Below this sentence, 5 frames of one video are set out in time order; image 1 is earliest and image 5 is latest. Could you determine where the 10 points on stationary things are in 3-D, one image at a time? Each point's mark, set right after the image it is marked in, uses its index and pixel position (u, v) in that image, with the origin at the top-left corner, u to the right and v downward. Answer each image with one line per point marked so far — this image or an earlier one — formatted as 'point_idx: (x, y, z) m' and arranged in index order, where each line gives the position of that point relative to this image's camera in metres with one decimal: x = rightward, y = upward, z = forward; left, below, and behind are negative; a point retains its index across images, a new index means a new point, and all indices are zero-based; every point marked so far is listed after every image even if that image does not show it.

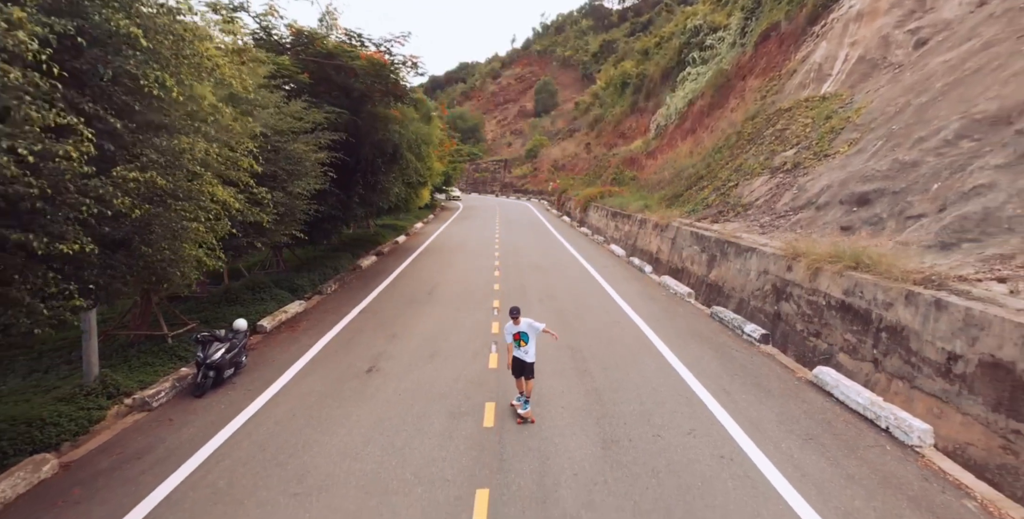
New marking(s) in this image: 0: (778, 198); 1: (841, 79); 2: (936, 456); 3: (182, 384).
0: (+7.6, +1.8, +13.2) m
1: (+11.8, +6.5, +16.6) m
2: (+4.7, -2.2, +5.6) m
3: (-4.8, -1.8, +6.9) m
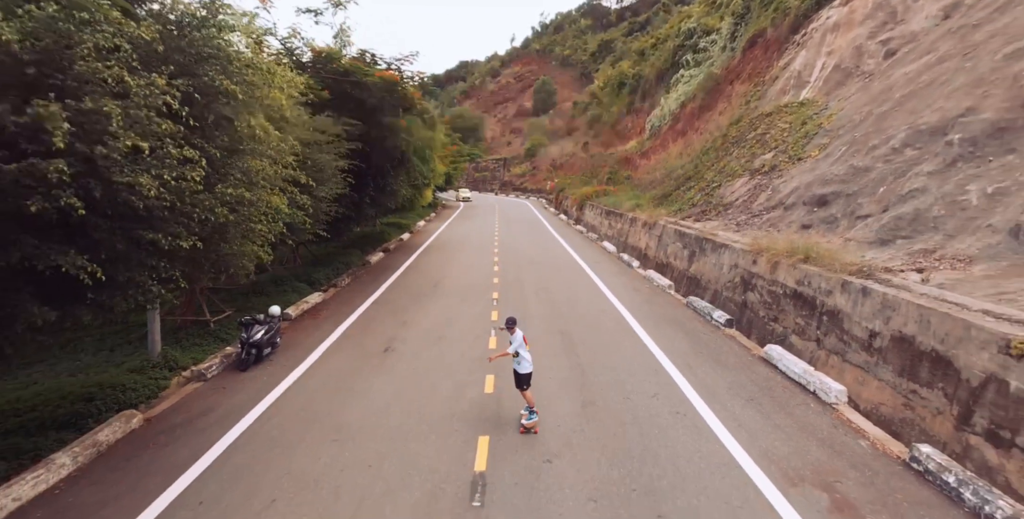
0: (+7.5, +1.9, +14.4) m
1: (+11.7, +6.6, +17.7) m
2: (+4.7, -2.1, +6.8) m
3: (-4.9, -1.7, +8.0) m
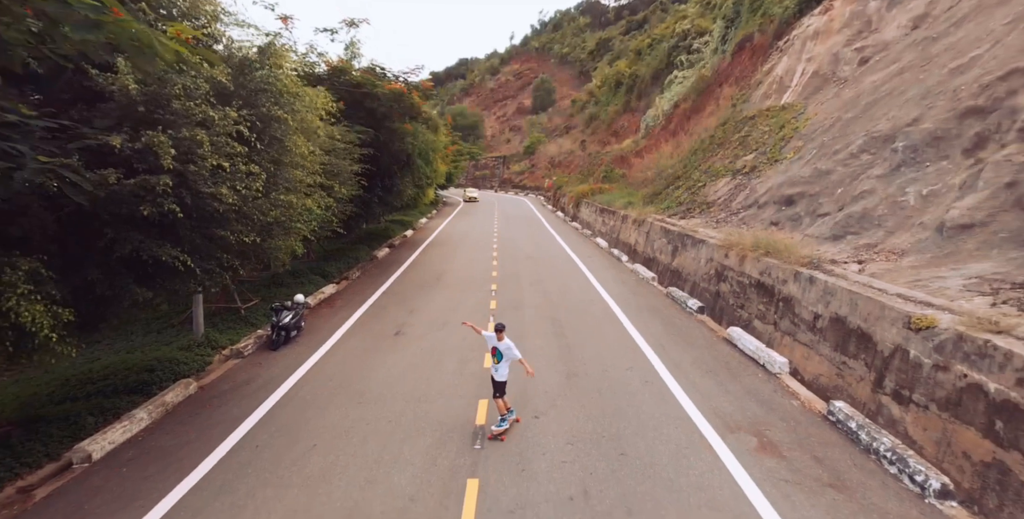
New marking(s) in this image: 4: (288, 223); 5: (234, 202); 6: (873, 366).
0: (+7.5, +2.1, +15.5) m
1: (+11.6, +6.8, +18.8) m
2: (+4.6, -2.0, +8.0) m
3: (-4.9, -1.6, +9.2) m
4: (-3.2, +0.5, +7.3) m
5: (-3.3, +0.6, +5.5) m
6: (+5.2, -1.5, +6.7) m
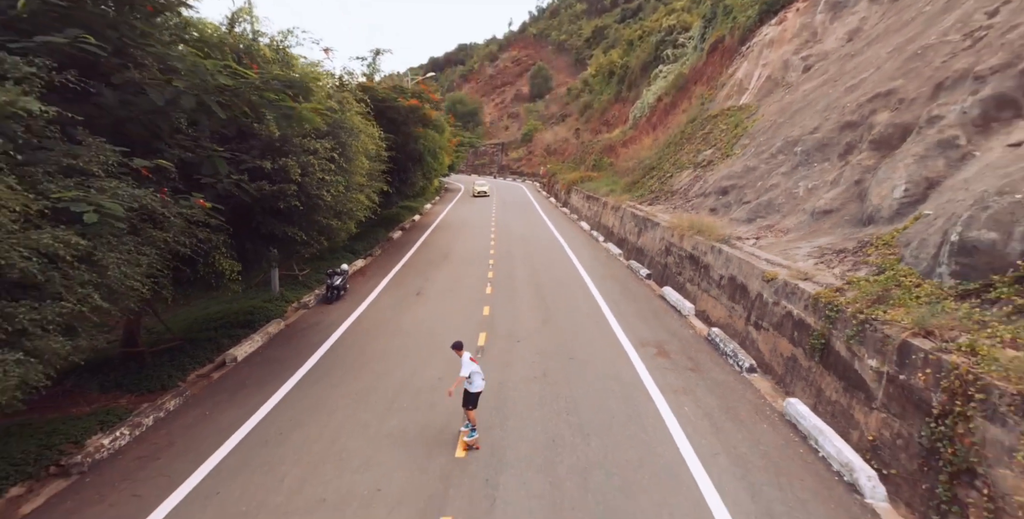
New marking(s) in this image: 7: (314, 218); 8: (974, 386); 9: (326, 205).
0: (+7.2, +2.9, +18.6) m
1: (+11.3, +7.8, +21.7) m
2: (+4.4, -1.4, +11.2) m
3: (-5.2, -1.0, +12.4) m
4: (-3.5, +1.1, +10.4) m
5: (-3.5, +1.1, +8.6) m
6: (+4.9, -1.0, +9.9) m
7: (-3.7, +0.8, +8.7) m
8: (+4.9, -1.4, +4.9) m
9: (-3.5, +1.0, +8.6) m
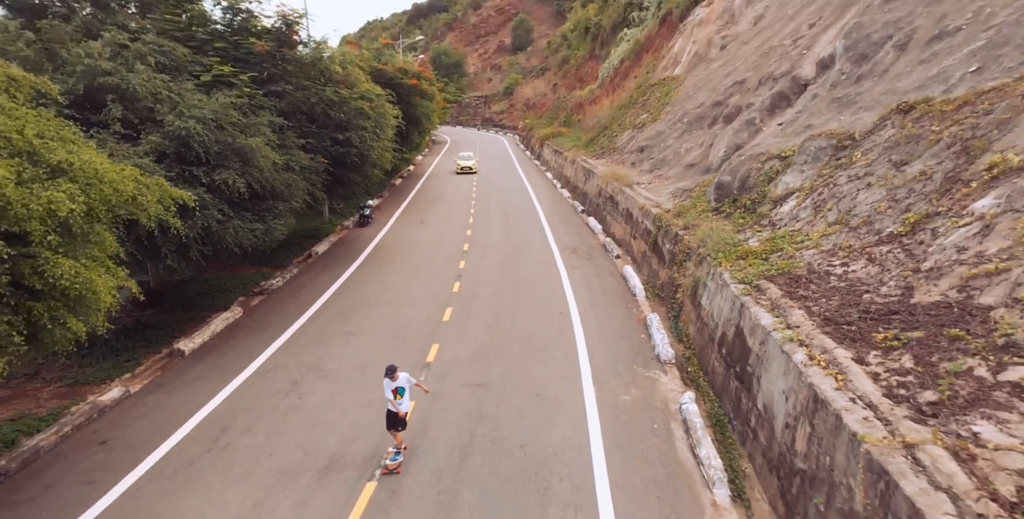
0: (+6.0, +6.0, +24.1) m
1: (+10.0, +11.2, +26.8) m
2: (+3.4, +0.9, +17.1) m
3: (-6.2, +1.4, +17.9) m
4: (-4.4, +3.3, +15.8) m
5: (-4.4, +3.1, +14.1) m
6: (+4.0, +1.2, +15.8) m
7: (-4.6, +2.8, +14.2) m
8: (+4.1, +0.3, +10.9) m
9: (-4.5, +3.0, +14.0) m
